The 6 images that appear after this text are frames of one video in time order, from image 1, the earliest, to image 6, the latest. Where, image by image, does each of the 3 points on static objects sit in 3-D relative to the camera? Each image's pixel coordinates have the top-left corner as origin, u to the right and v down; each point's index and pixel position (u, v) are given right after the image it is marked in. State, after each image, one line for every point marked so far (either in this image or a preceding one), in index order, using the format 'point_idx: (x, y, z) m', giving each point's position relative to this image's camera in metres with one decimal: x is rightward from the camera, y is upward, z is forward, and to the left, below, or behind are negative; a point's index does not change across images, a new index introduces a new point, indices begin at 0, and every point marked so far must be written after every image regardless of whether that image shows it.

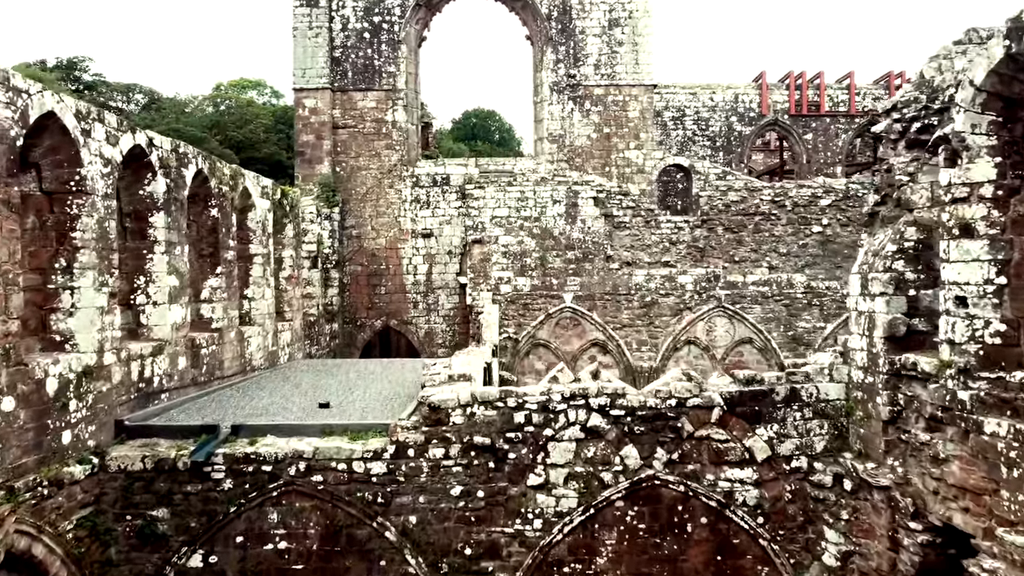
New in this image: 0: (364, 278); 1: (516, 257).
0: (-2.3, +0.1, +11.3) m
1: (+0.1, +0.5, +10.9) m
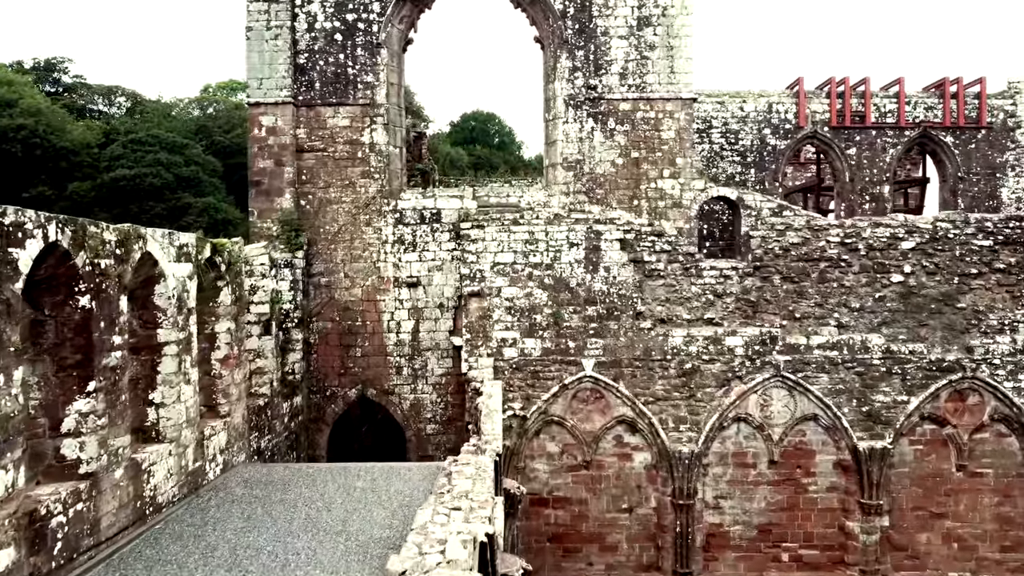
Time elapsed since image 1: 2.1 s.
0: (-2.2, -0.6, +9.1) m
1: (+0.1, -0.3, +8.8) m
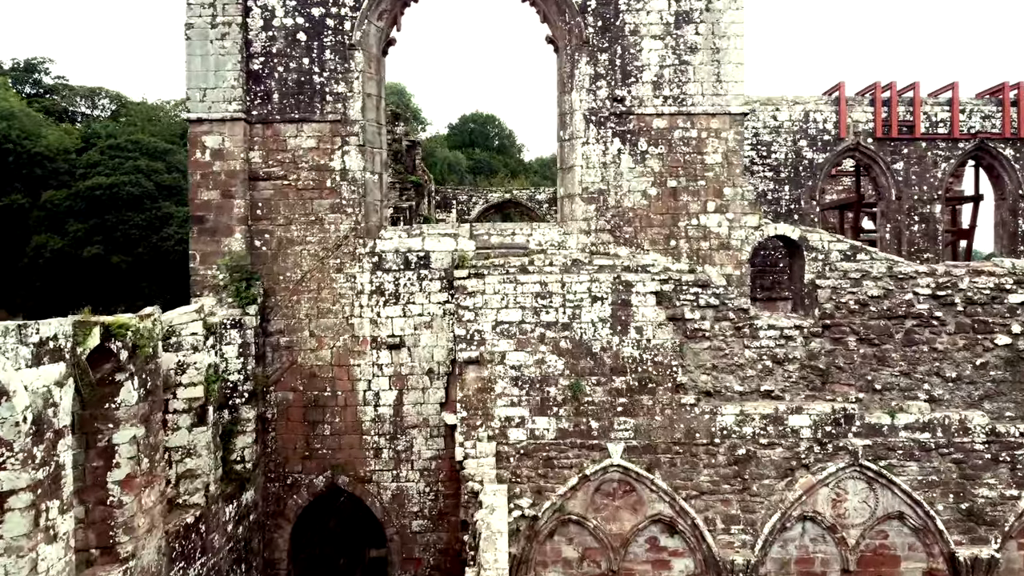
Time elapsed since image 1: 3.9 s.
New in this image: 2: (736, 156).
0: (-2.1, -1.2, +7.3) m
1: (+0.2, -0.9, +6.9) m
2: (+2.2, +1.3, +7.4) m
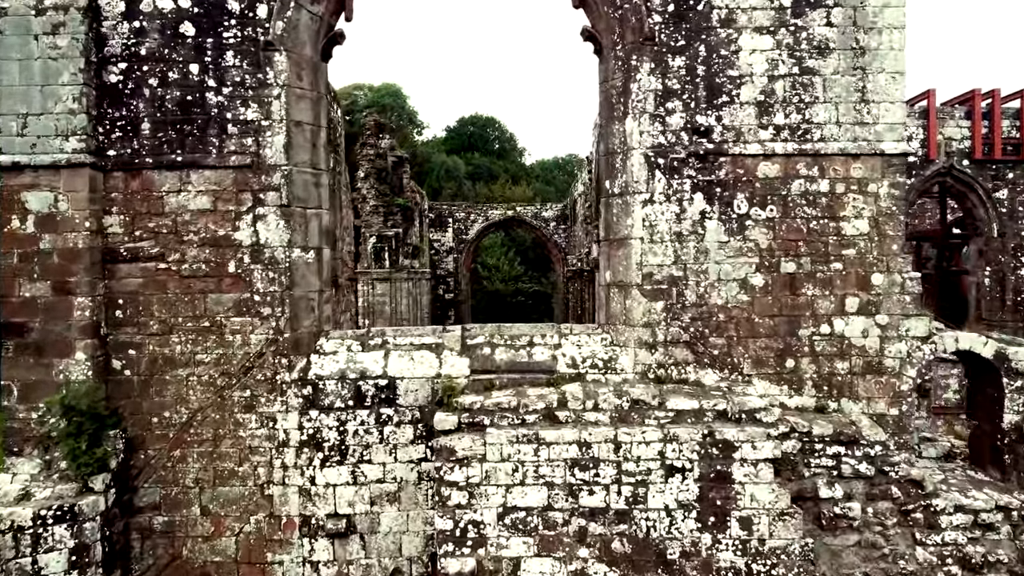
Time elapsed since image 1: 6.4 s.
0: (-2.0, -2.1, +4.5) m
1: (+0.3, -1.8, +4.1) m
2: (+2.3, +0.4, +4.6) m
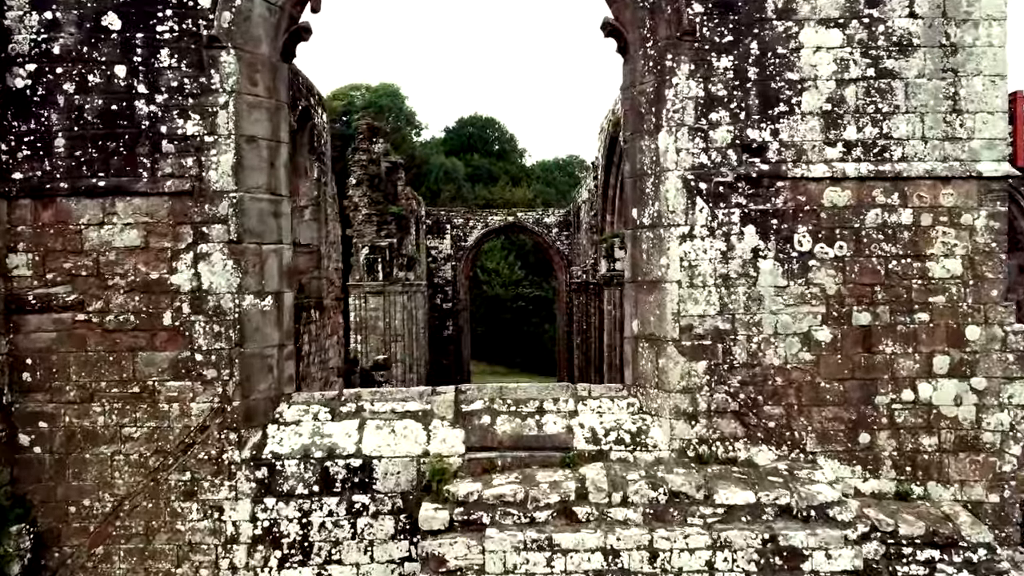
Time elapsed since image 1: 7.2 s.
0: (-2.0, -2.4, +3.6) m
1: (+0.3, -2.1, +3.2) m
2: (+2.4, +0.1, +3.7) m
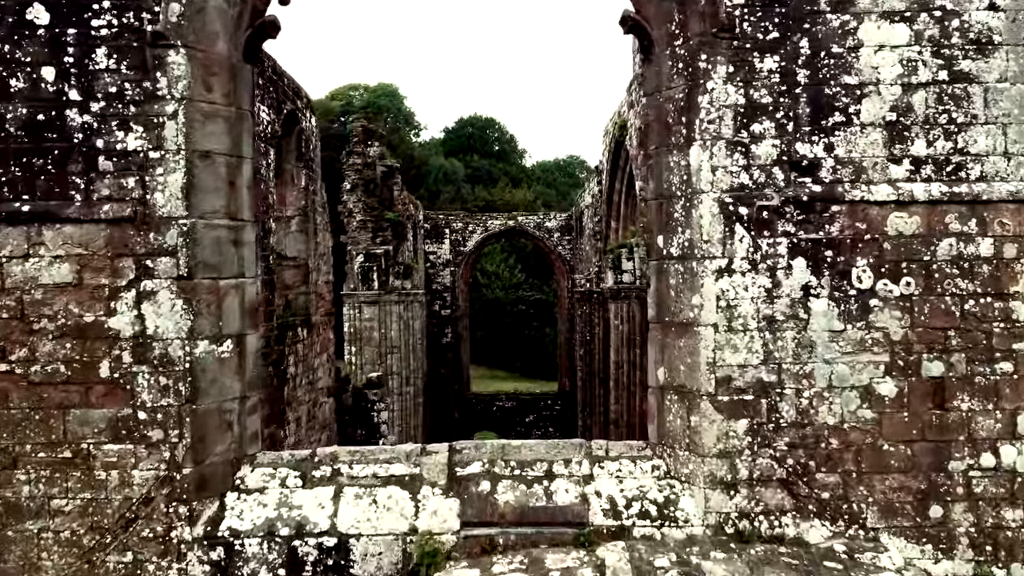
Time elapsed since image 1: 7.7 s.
0: (-2.0, -2.6, +3.0) m
1: (+0.3, -2.3, +2.6) m
2: (+2.4, -0.1, +3.1) m
